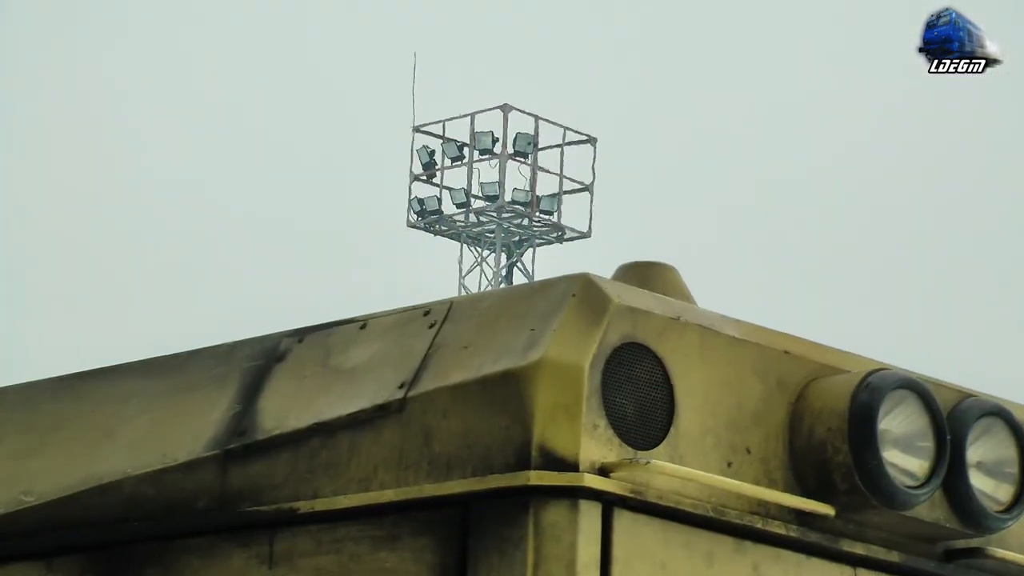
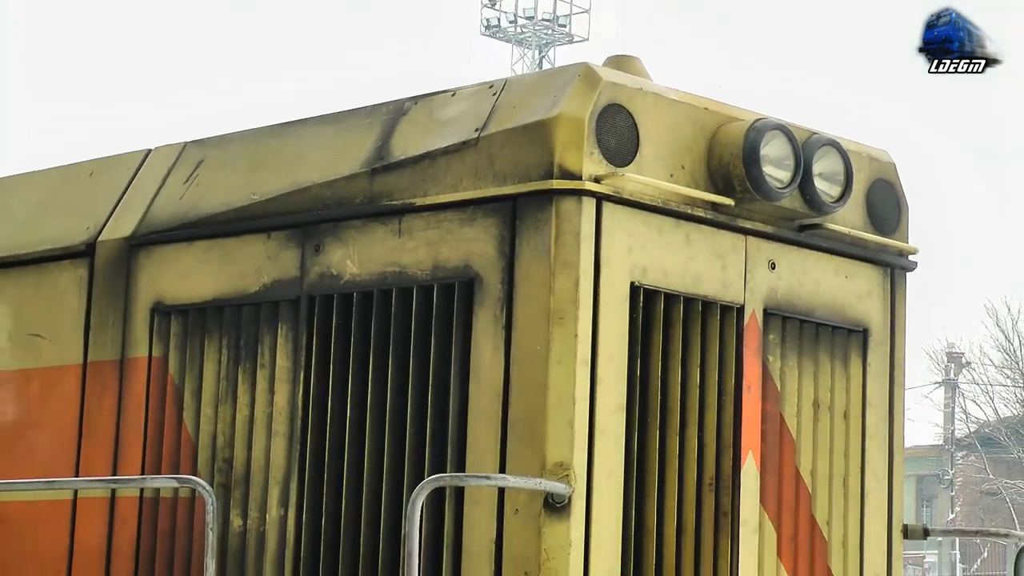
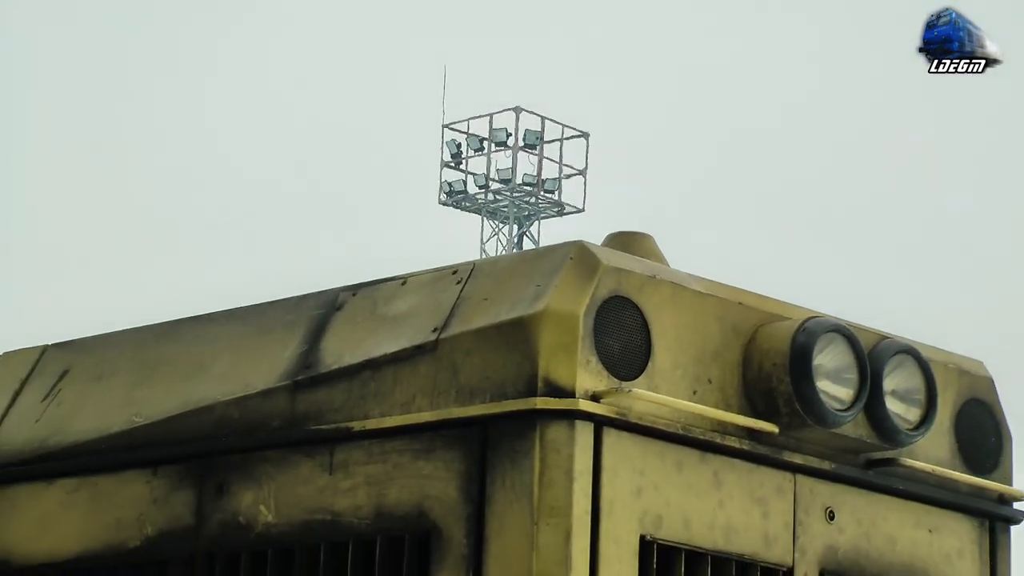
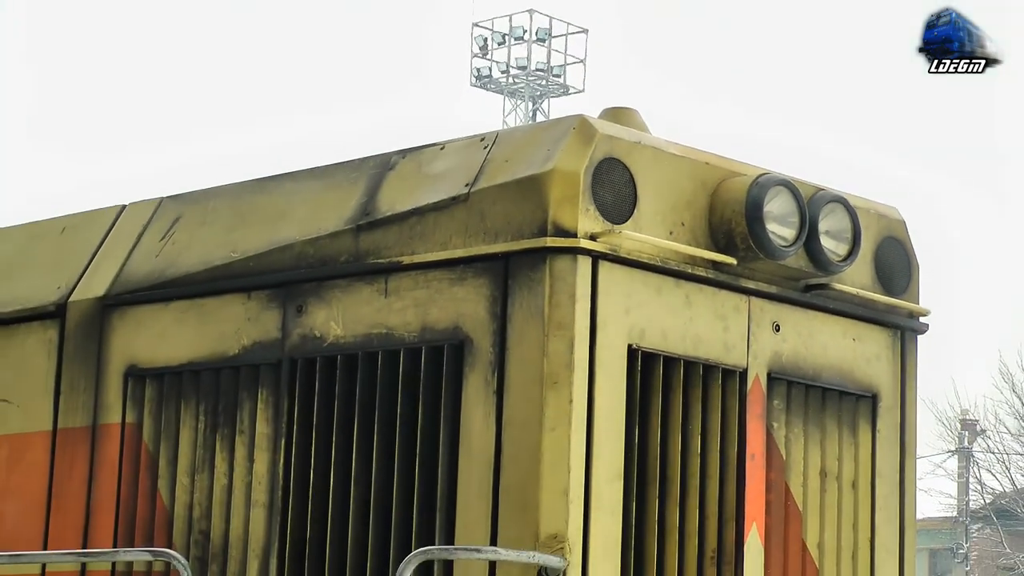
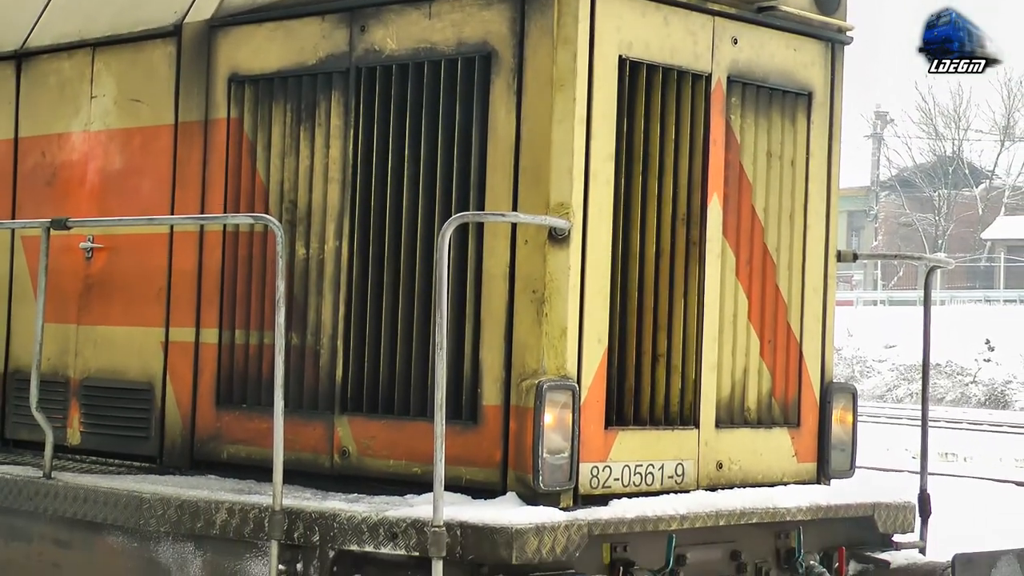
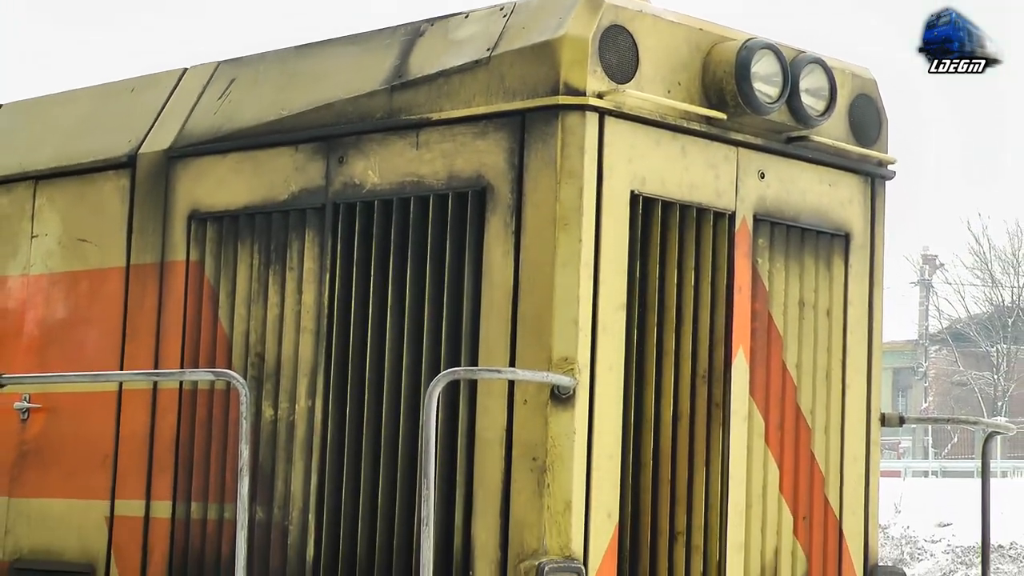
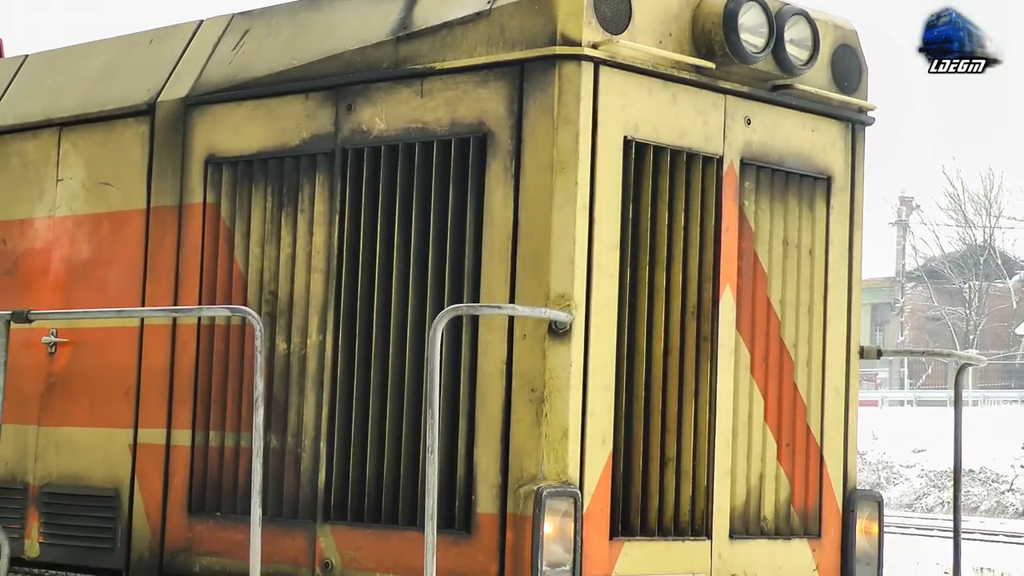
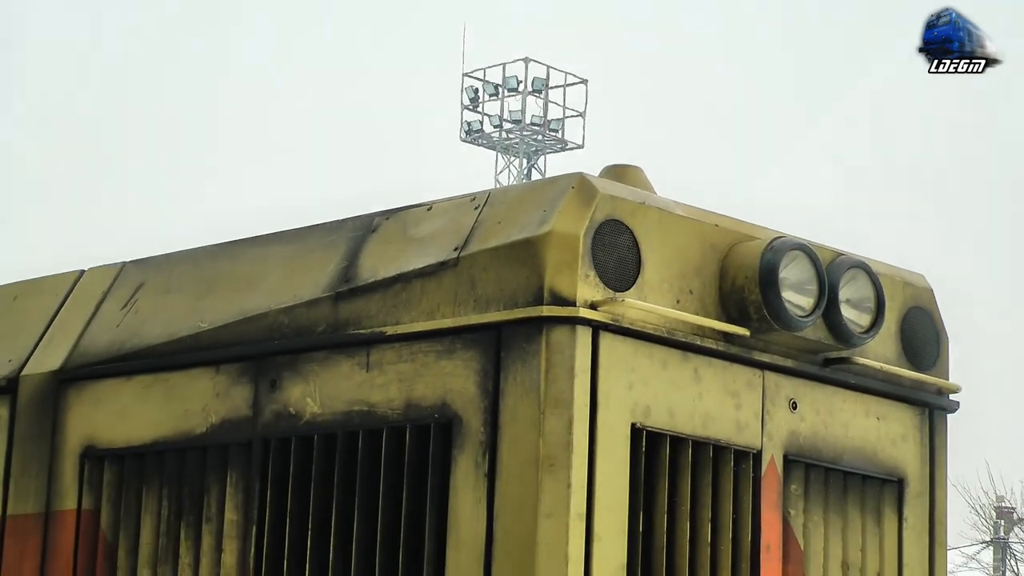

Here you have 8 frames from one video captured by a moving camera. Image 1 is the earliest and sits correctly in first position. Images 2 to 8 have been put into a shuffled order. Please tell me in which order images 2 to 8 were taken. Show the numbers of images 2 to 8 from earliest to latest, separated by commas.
3, 8, 4, 2, 6, 7, 5
